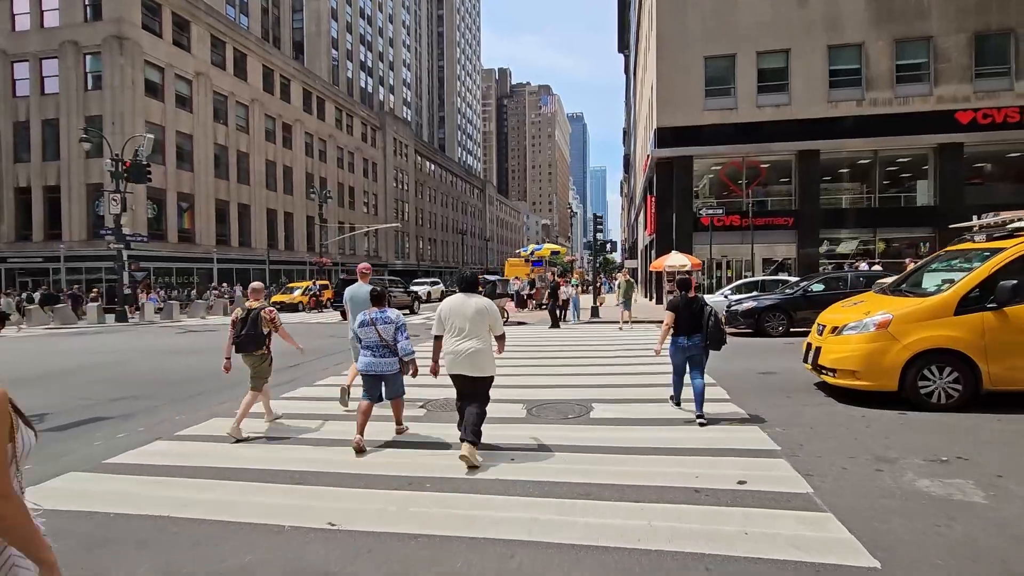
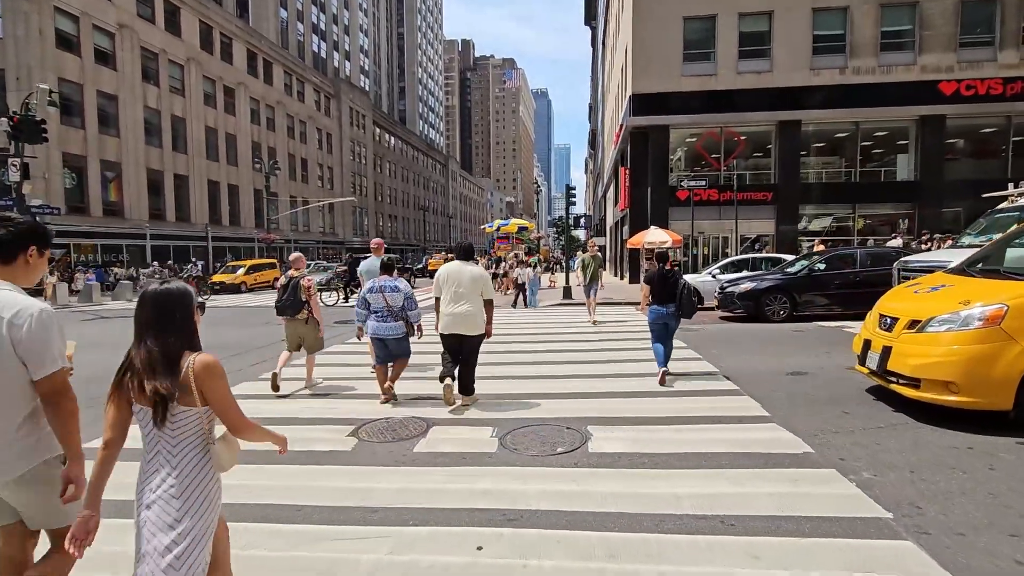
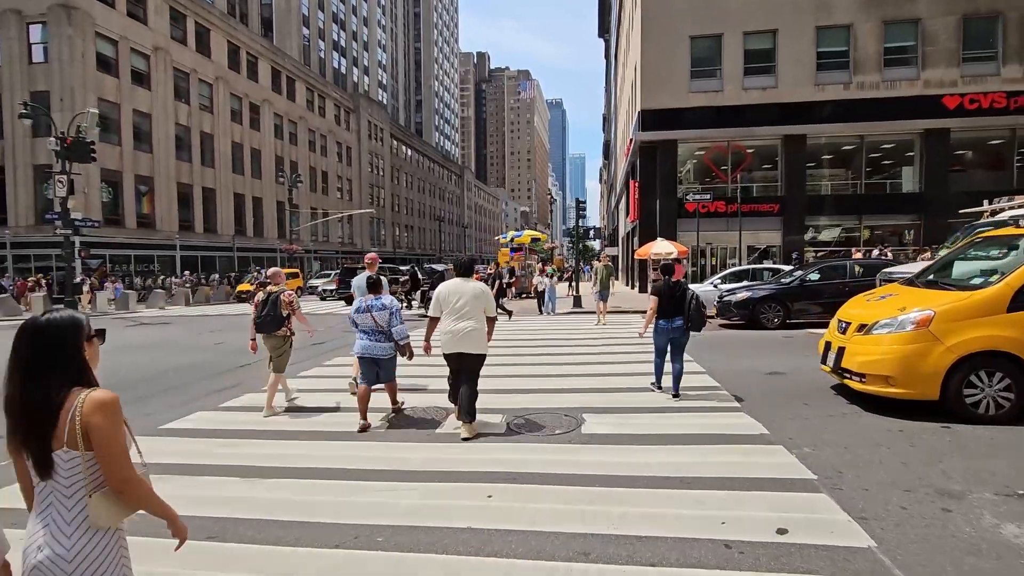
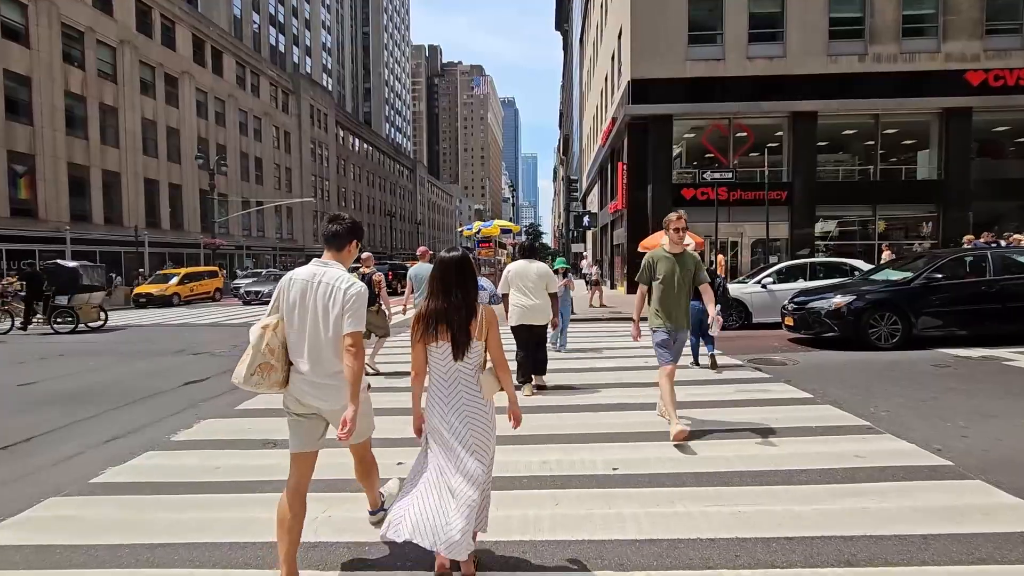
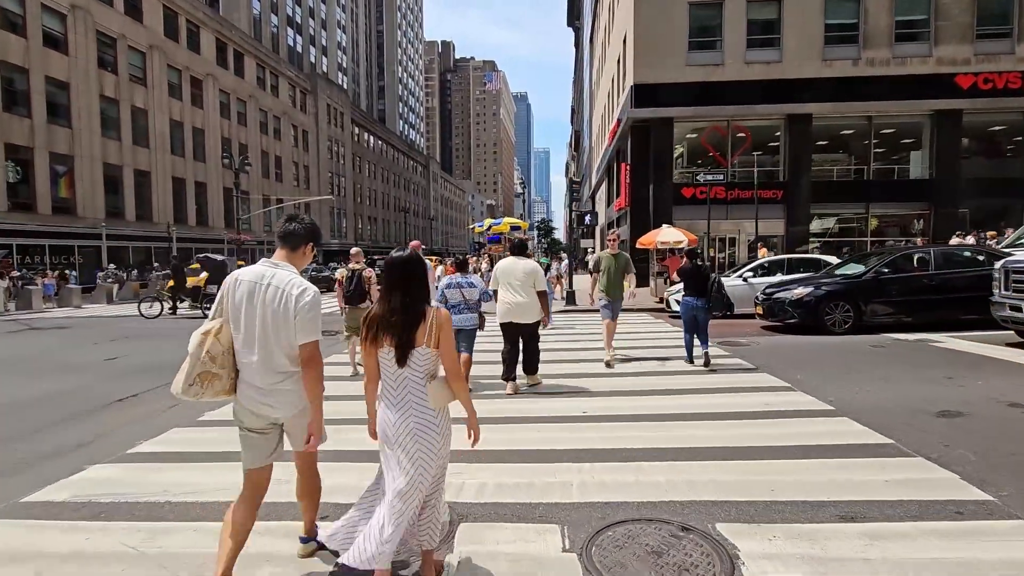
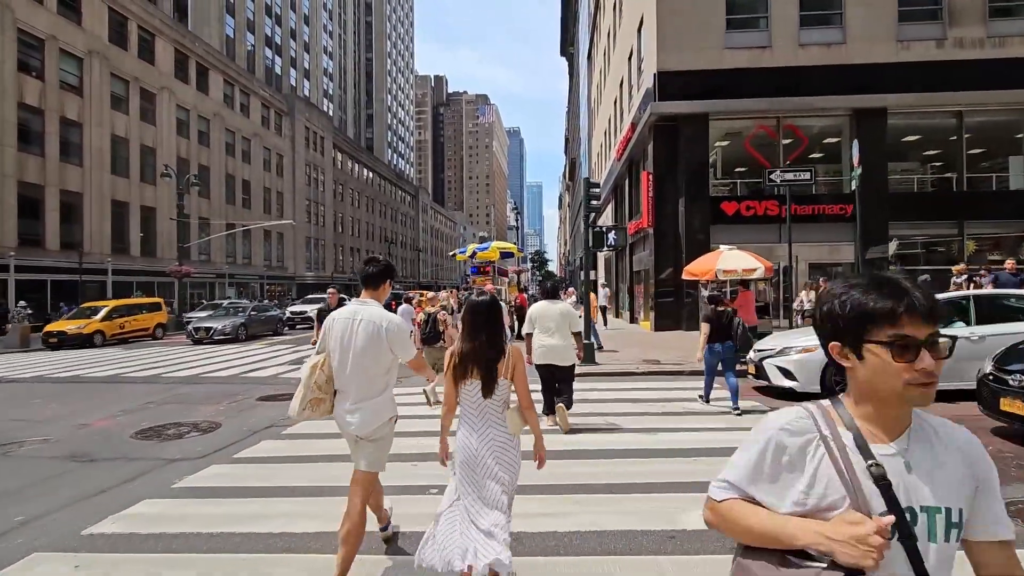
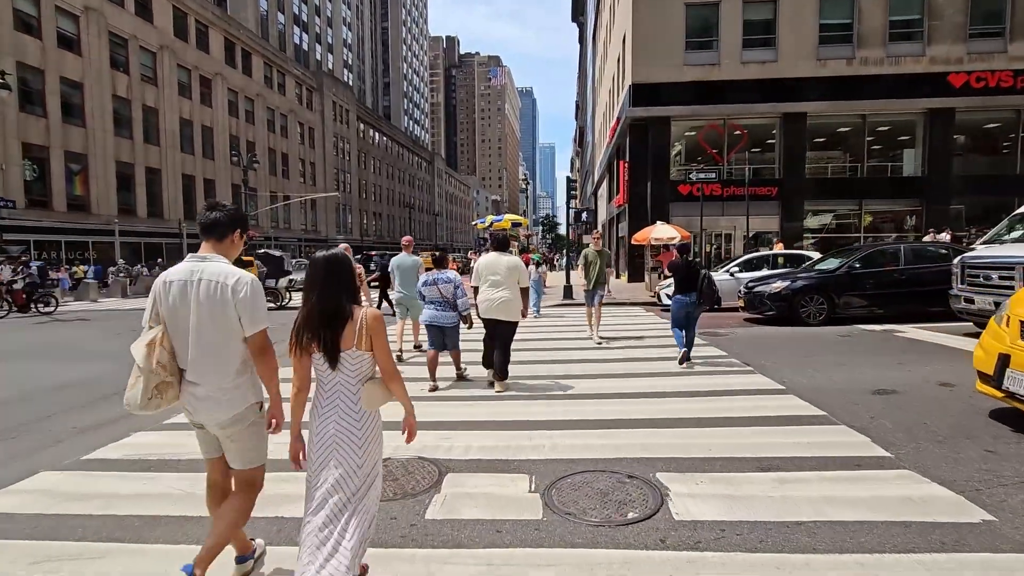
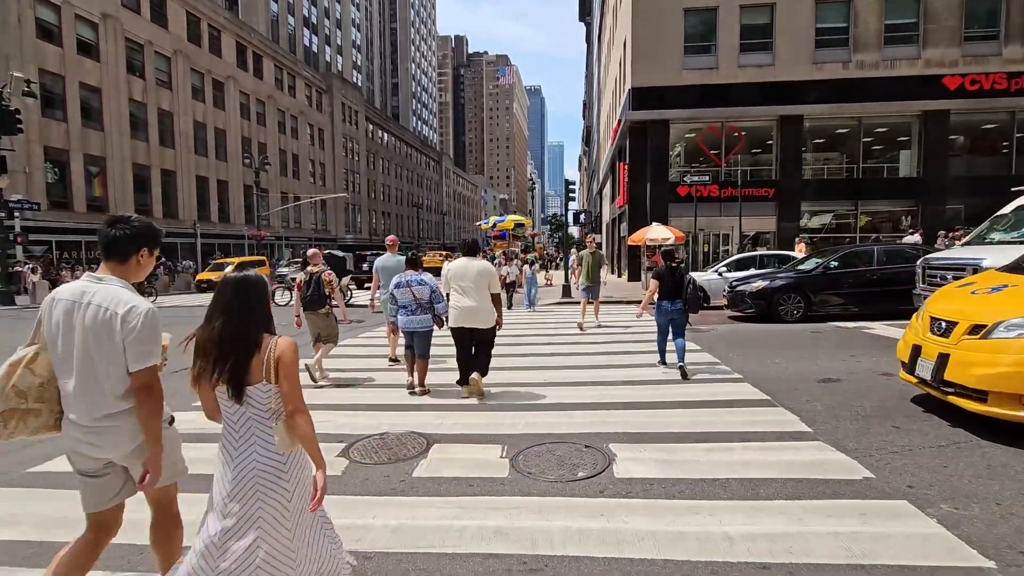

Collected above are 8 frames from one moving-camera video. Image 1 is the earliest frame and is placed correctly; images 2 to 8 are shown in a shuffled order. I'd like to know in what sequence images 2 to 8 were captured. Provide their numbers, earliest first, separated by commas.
3, 2, 8, 7, 5, 4, 6
